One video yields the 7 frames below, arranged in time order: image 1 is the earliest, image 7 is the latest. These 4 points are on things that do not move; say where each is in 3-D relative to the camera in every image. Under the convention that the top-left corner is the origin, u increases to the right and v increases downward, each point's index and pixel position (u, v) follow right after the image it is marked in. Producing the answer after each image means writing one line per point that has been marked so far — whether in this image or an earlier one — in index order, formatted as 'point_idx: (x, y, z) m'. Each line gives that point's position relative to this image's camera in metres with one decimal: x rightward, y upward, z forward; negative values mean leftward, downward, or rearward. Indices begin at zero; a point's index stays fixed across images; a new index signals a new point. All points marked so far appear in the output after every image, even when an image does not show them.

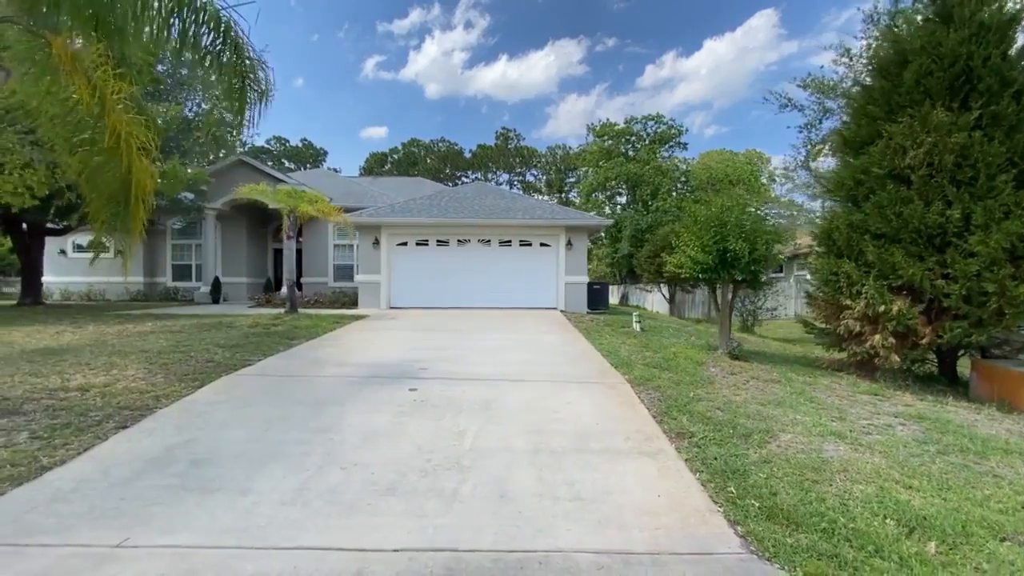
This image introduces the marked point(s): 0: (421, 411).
0: (-1.2, -1.6, +5.6) m
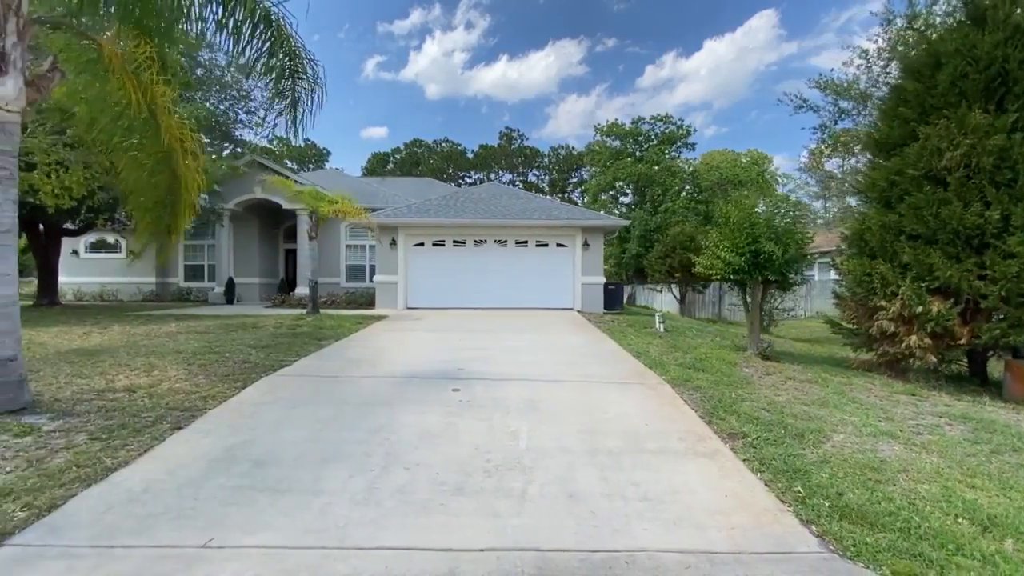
0: (-0.6, -1.7, +5.6) m
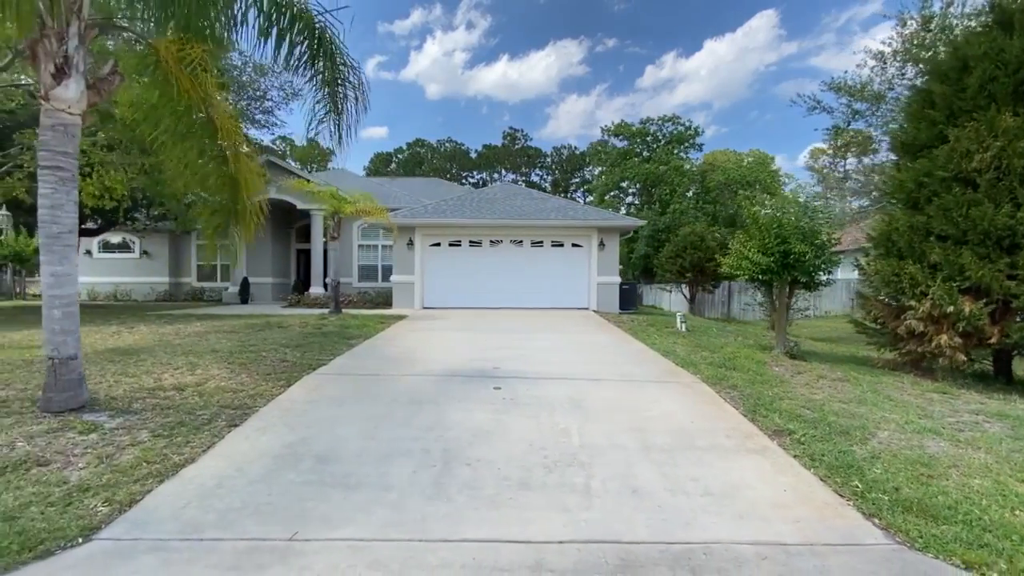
0: (0.0, -1.7, +5.7) m
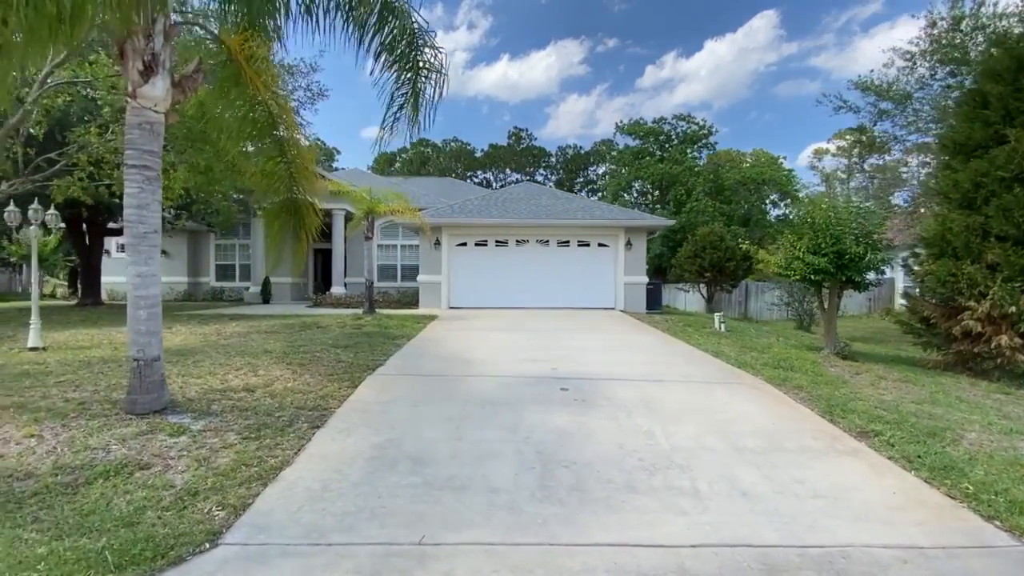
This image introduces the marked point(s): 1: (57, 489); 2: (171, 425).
0: (+1.1, -1.7, +5.7) m
1: (-3.9, -1.7, +3.6) m
2: (-3.8, -1.5, +4.7) m
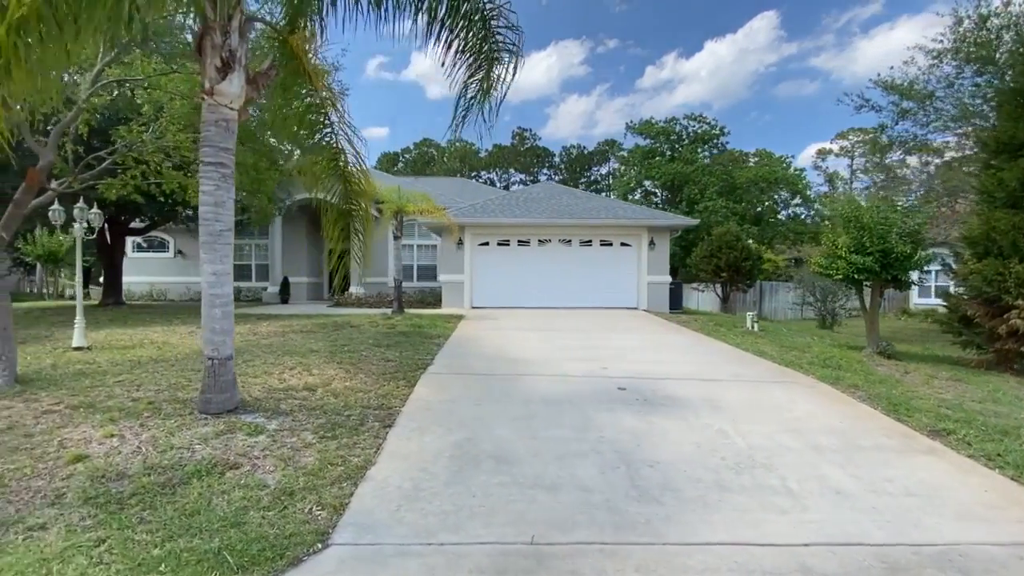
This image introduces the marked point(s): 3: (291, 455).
0: (+1.9, -1.6, +5.7) m
1: (-3.1, -1.7, +3.6) m
2: (-2.9, -1.5, +4.7) m
3: (-2.2, -1.7, +4.3) m
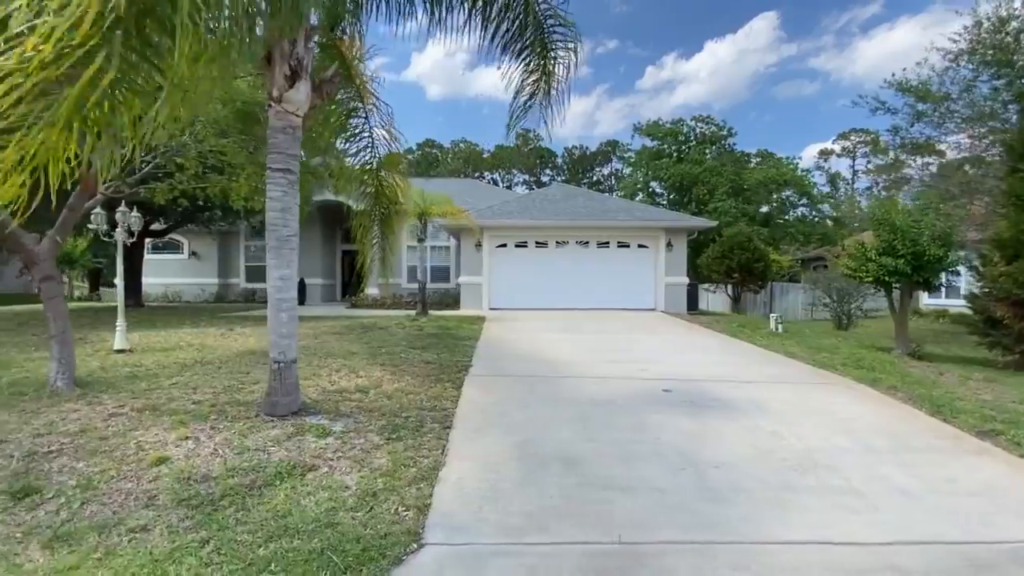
0: (+2.6, -1.7, +5.7) m
1: (-2.4, -1.8, +3.7) m
2: (-2.2, -1.6, +4.7) m
3: (-1.5, -1.7, +4.3) m
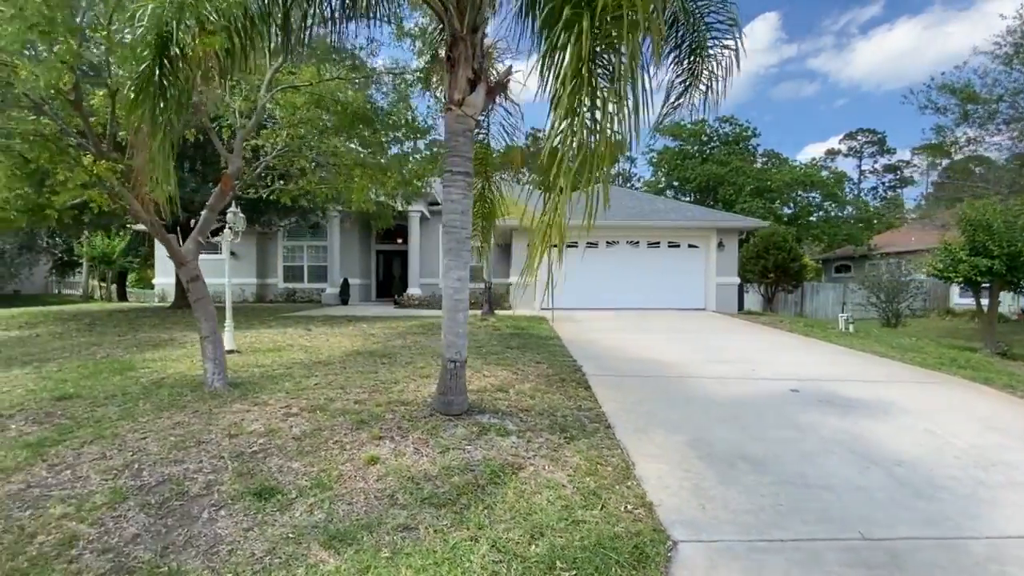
0: (+4.6, -1.7, +5.8) m
1: (-0.4, -1.8, +3.7) m
2: (-0.2, -1.6, +4.8) m
3: (+0.5, -1.8, +4.4) m
